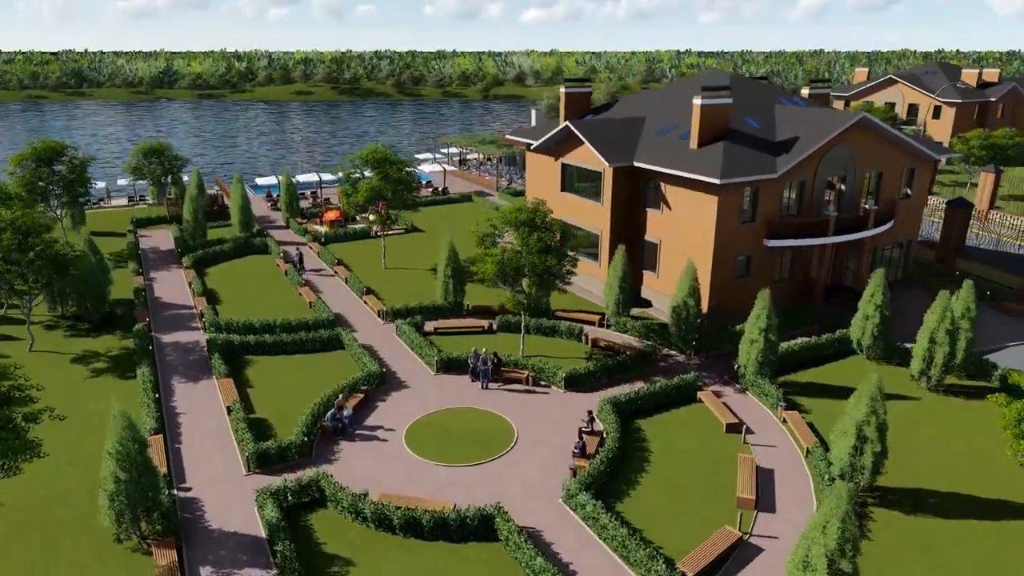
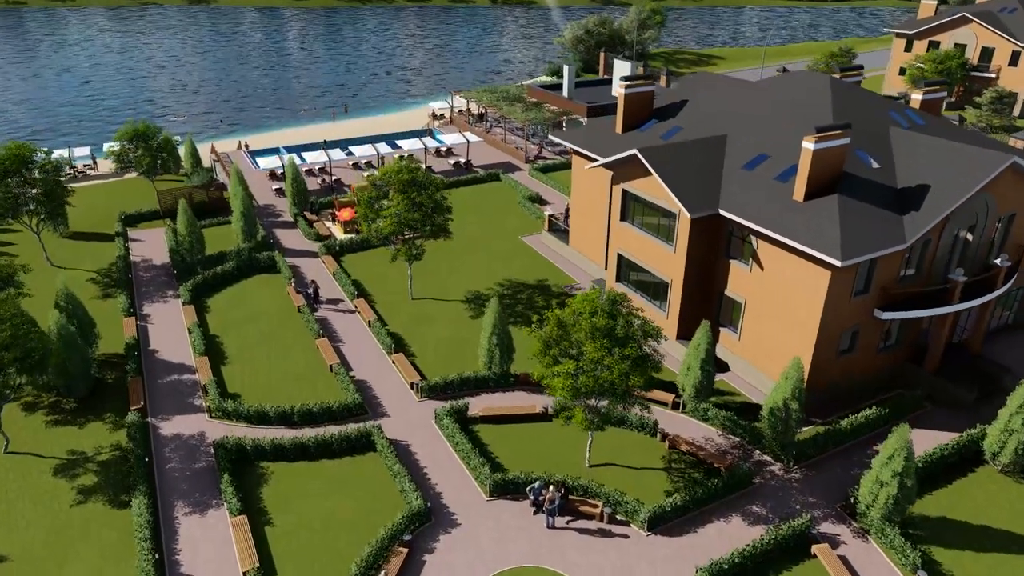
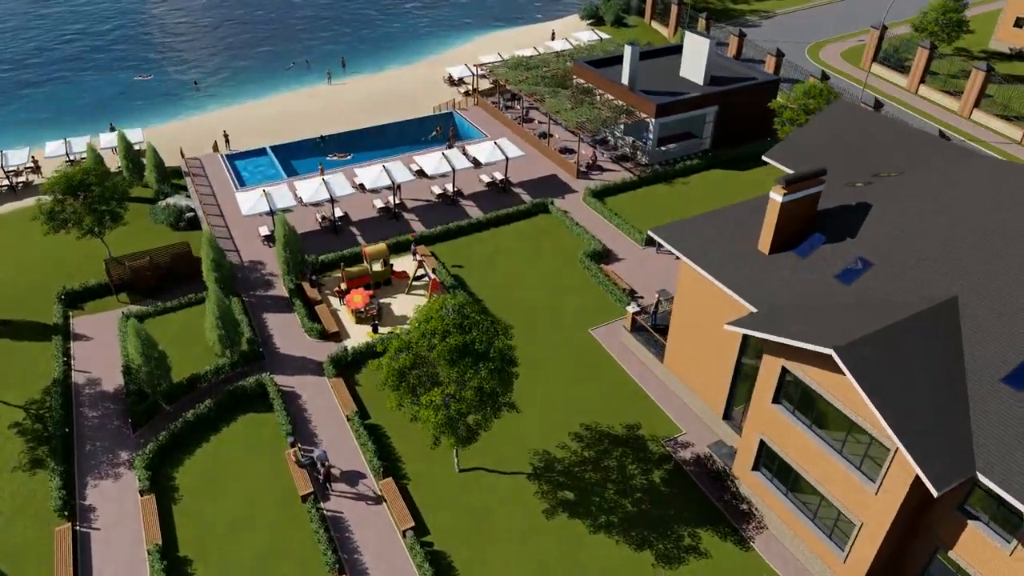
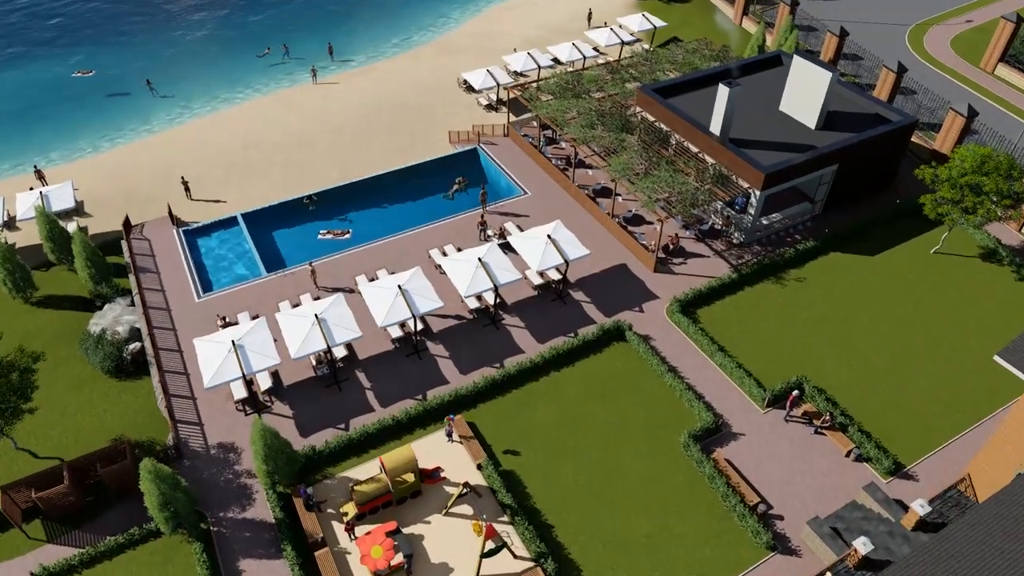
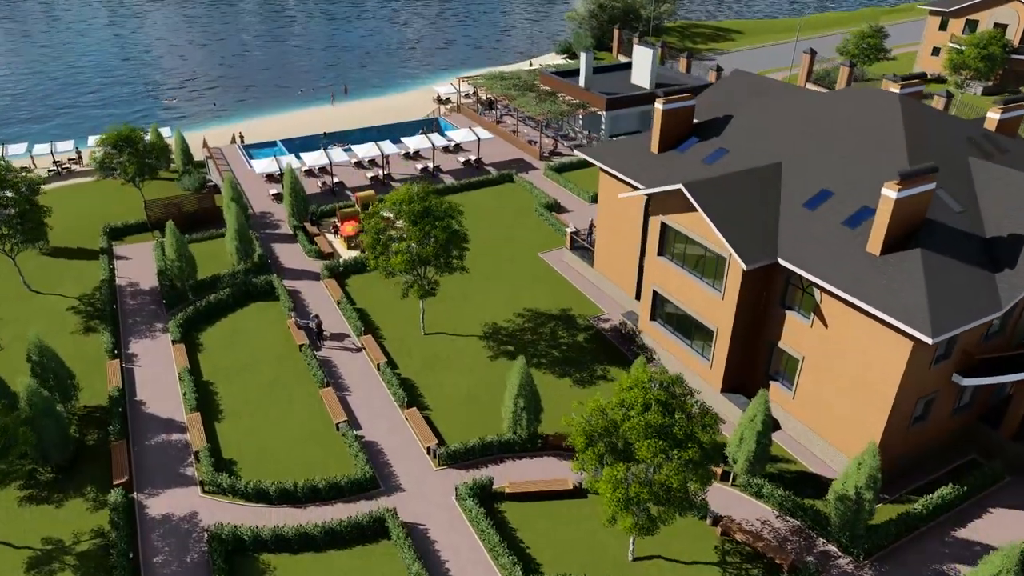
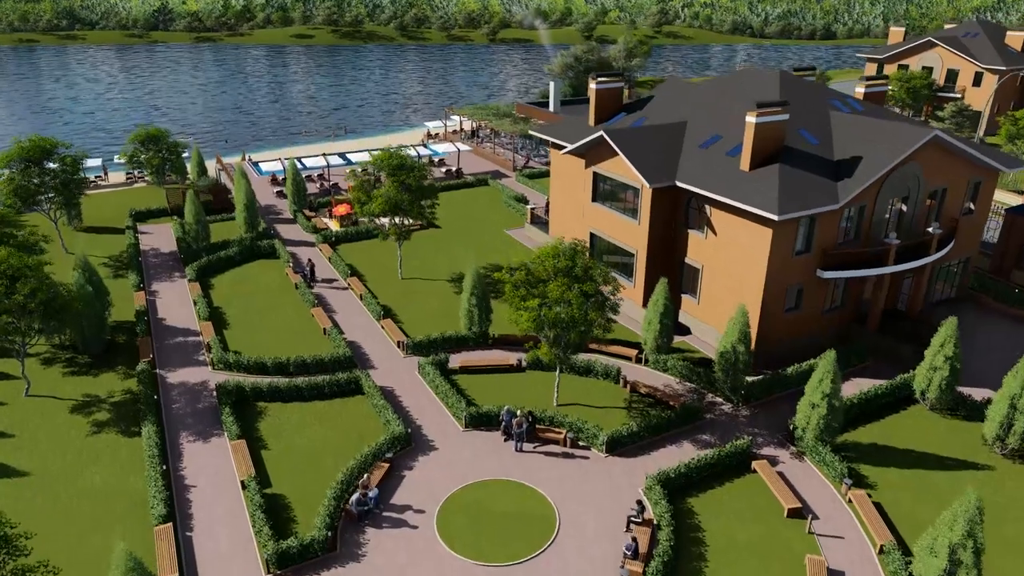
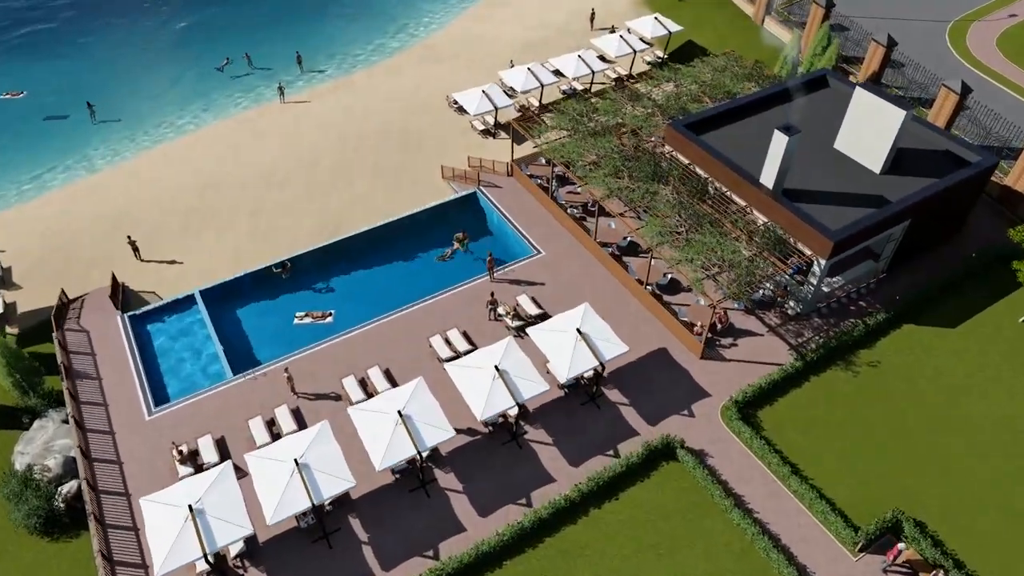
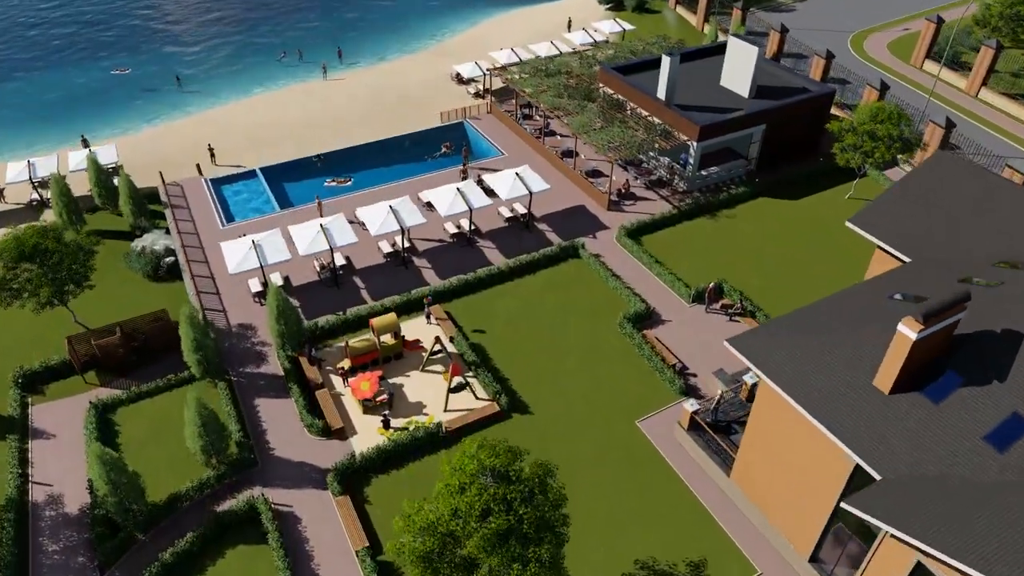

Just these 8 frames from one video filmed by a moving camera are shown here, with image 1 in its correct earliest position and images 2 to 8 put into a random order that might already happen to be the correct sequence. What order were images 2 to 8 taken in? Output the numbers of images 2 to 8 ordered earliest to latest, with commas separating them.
6, 2, 5, 3, 8, 4, 7
